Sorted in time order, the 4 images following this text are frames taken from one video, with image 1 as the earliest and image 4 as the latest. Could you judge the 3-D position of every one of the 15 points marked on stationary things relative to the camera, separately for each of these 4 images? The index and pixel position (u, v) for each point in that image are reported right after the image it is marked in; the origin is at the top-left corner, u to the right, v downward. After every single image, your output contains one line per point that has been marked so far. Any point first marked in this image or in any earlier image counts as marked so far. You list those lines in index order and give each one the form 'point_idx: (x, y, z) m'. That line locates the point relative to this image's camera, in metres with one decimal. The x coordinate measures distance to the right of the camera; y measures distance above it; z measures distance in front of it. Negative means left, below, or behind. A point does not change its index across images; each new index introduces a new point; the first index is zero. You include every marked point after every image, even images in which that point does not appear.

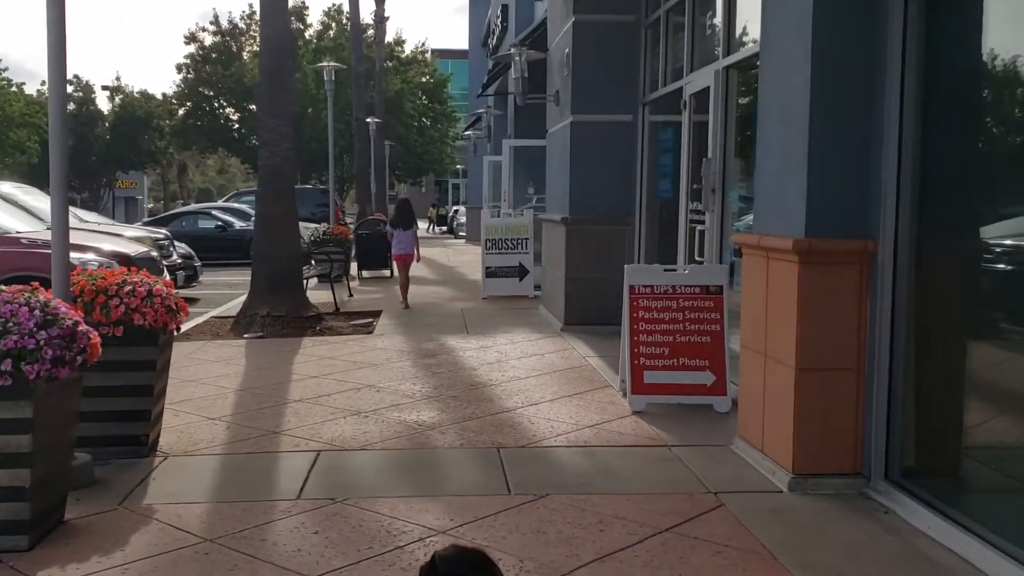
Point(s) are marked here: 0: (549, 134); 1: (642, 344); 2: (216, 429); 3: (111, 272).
0: (+0.5, +2.0, +12.6) m
1: (+1.0, -0.4, +7.2) m
2: (-2.1, -1.0, +6.6) m
3: (-2.5, +0.1, +5.9) m
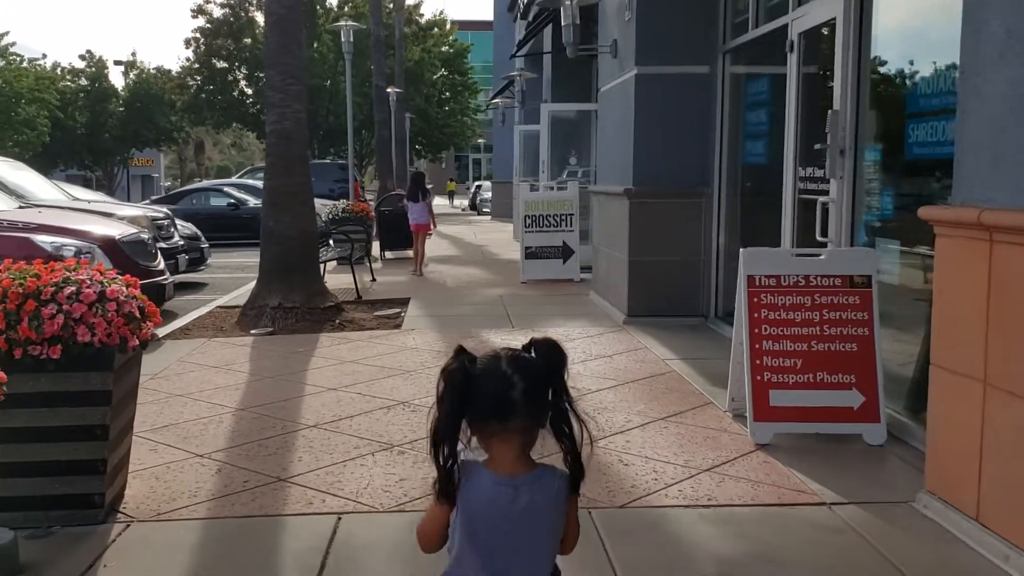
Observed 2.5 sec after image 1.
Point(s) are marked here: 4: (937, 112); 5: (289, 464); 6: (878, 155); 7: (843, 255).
0: (+1.0, +2.2, +10.8) m
1: (+1.4, -0.4, +5.4) m
2: (-1.6, -1.0, +5.0) m
3: (-2.1, +0.1, +4.3) m
4: (+2.4, +1.0, +5.4) m
5: (-1.2, -0.9, +5.0) m
6: (+2.3, +0.8, +6.1) m
7: (+1.9, +0.2, +5.5) m
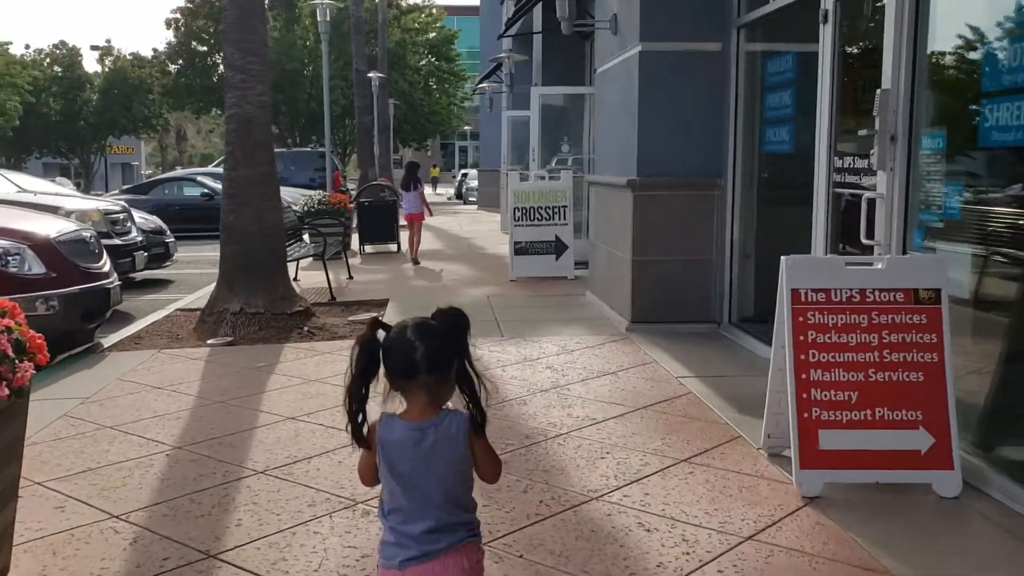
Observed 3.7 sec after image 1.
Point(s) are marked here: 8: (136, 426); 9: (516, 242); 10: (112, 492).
0: (+0.9, +2.2, +9.7) m
1: (+1.4, -0.5, +4.4) m
2: (-1.6, -1.0, +3.9) m
3: (-2.1, 0.0, +3.2) m
4: (+2.3, +0.9, +4.4) m
5: (-1.2, -1.0, +4.0) m
6: (+2.3, +0.8, +5.1) m
7: (+1.8, +0.1, +4.5) m
8: (-2.2, -0.8, +5.7) m
9: (+0.1, +0.6, +12.2) m
10: (-1.9, -1.0, +4.6) m
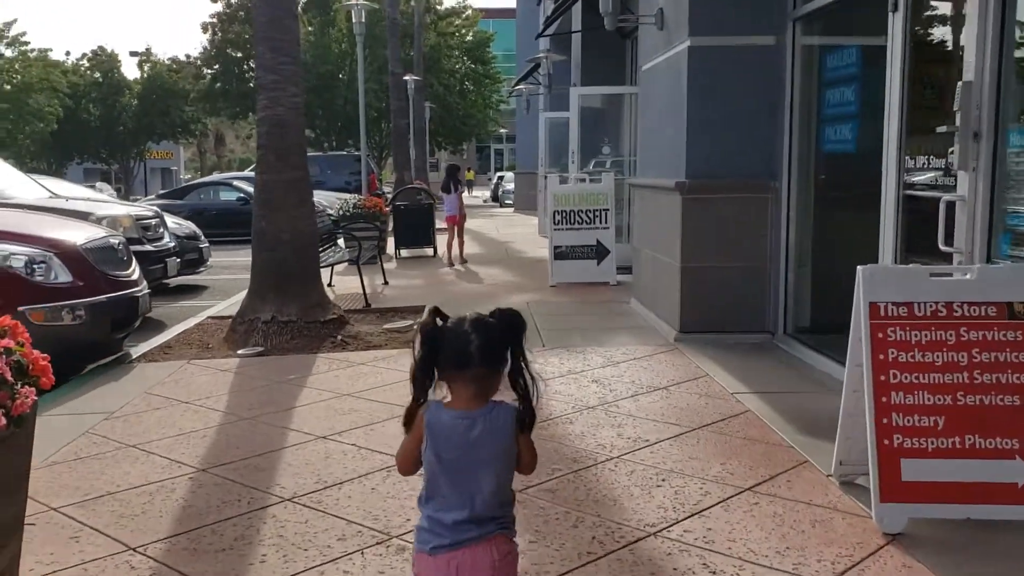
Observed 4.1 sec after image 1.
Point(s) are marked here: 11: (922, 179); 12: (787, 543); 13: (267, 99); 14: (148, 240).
0: (+1.3, +2.1, +9.3) m
1: (+1.6, -0.5, +4.0) m
2: (-1.4, -1.1, +3.6) m
3: (-1.9, -0.1, +2.9) m
4: (+2.5, +0.9, +3.9) m
5: (-1.0, -1.1, +3.7) m
6: (+2.5, +0.7, +4.6) m
7: (+2.0, +0.1, +4.0) m
8: (-2.0, -0.9, +5.4) m
9: (+0.5, +0.5, +11.9) m
10: (-1.7, -1.0, +4.3) m
11: (+2.4, +0.6, +5.6) m
12: (+1.1, -1.0, +3.9) m
13: (-2.2, +1.7, +8.7) m
14: (-4.3, +0.6, +11.2) m
